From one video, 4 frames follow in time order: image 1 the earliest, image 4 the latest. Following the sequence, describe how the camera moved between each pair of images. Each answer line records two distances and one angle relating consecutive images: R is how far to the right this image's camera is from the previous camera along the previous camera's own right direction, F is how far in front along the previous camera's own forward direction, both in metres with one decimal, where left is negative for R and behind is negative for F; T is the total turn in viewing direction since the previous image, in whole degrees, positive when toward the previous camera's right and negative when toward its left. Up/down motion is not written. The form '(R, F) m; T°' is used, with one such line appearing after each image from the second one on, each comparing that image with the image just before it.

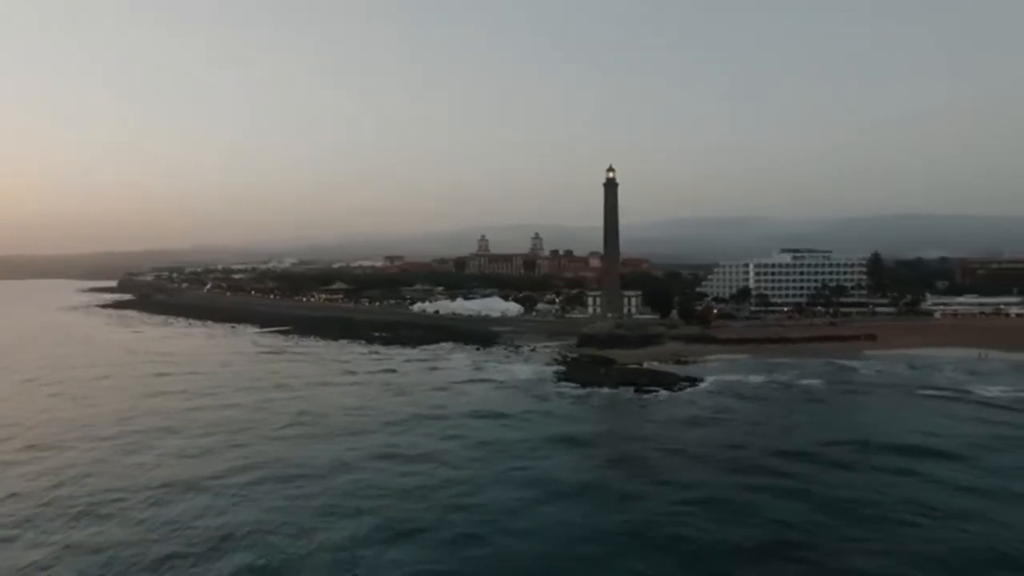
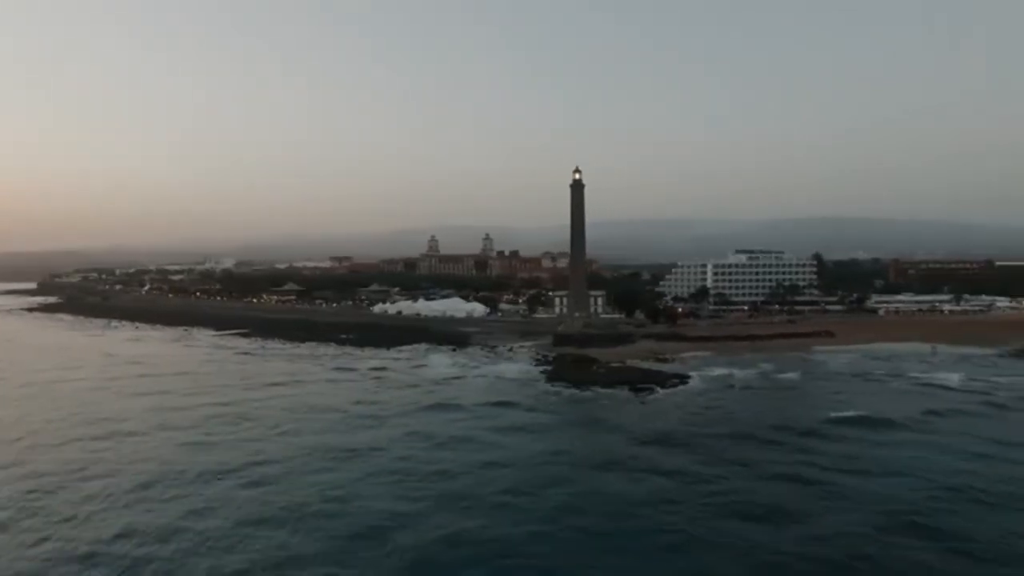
(-1.3, 0.0) m; +7°
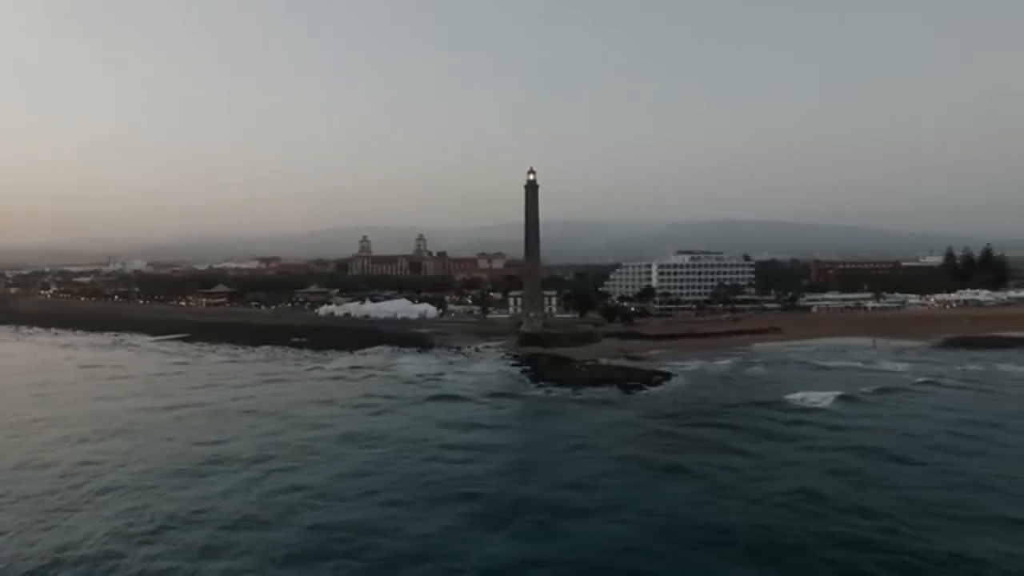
(-1.7, +0.2) m; +10°
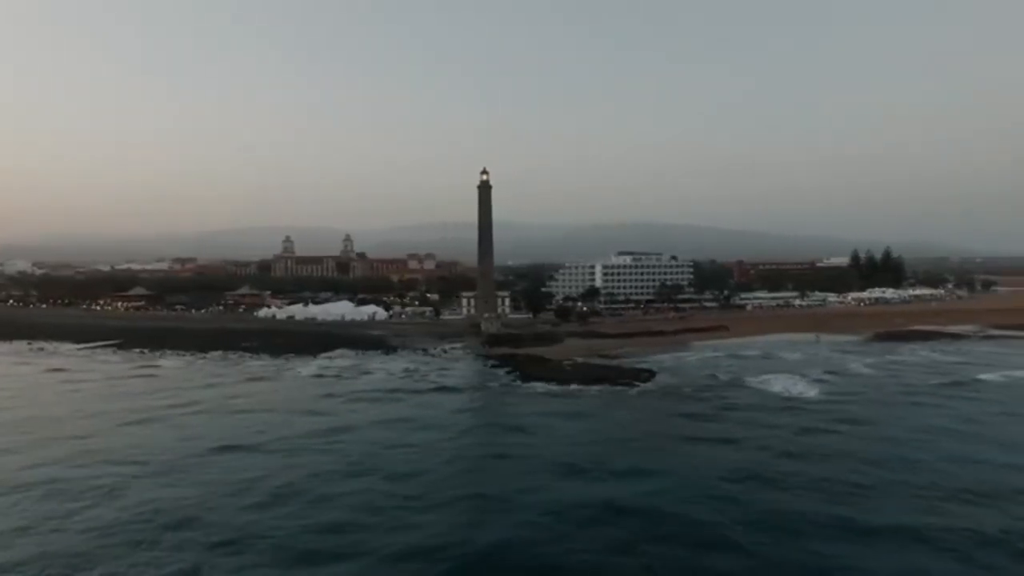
(-1.9, +0.5) m; +11°
